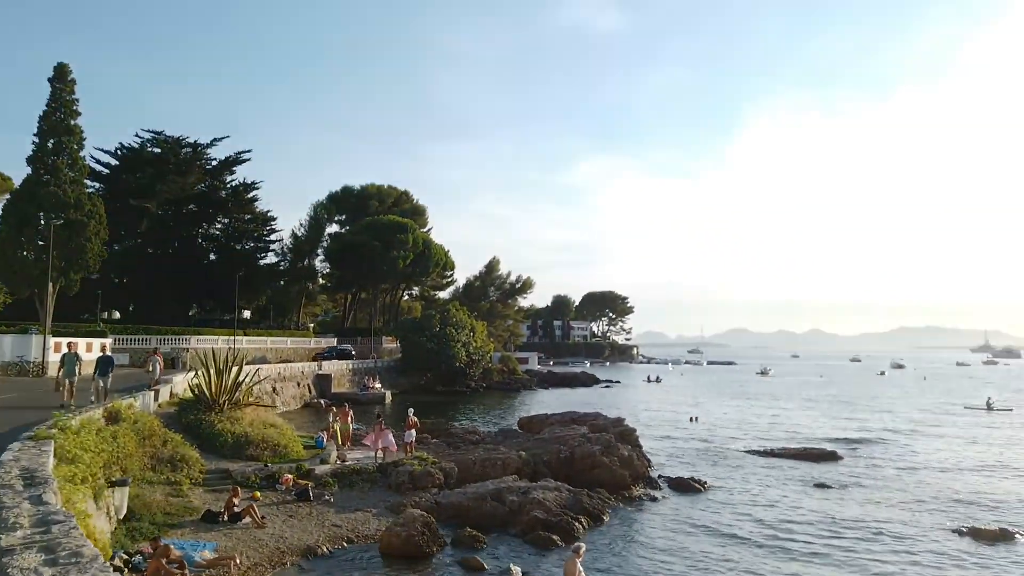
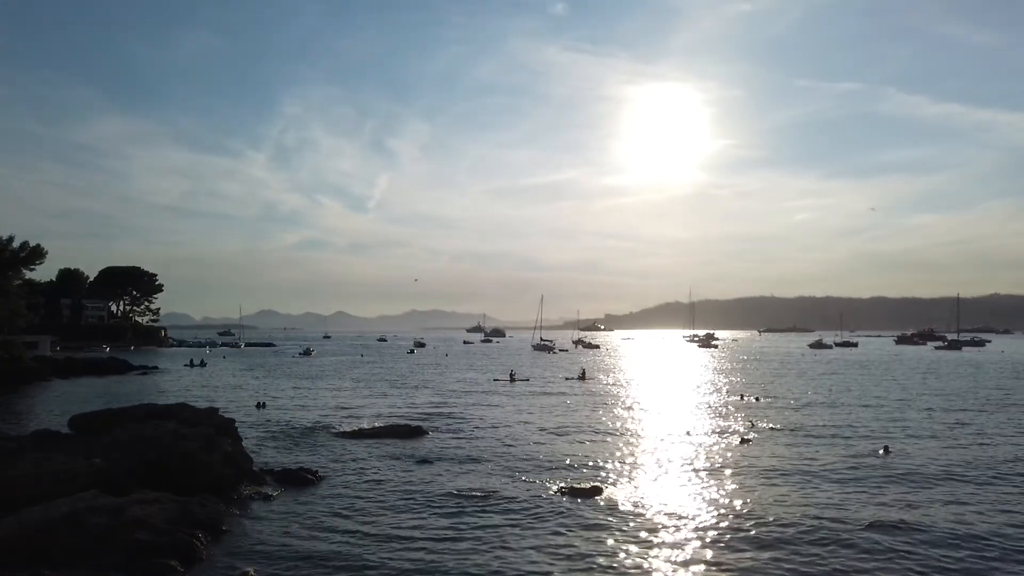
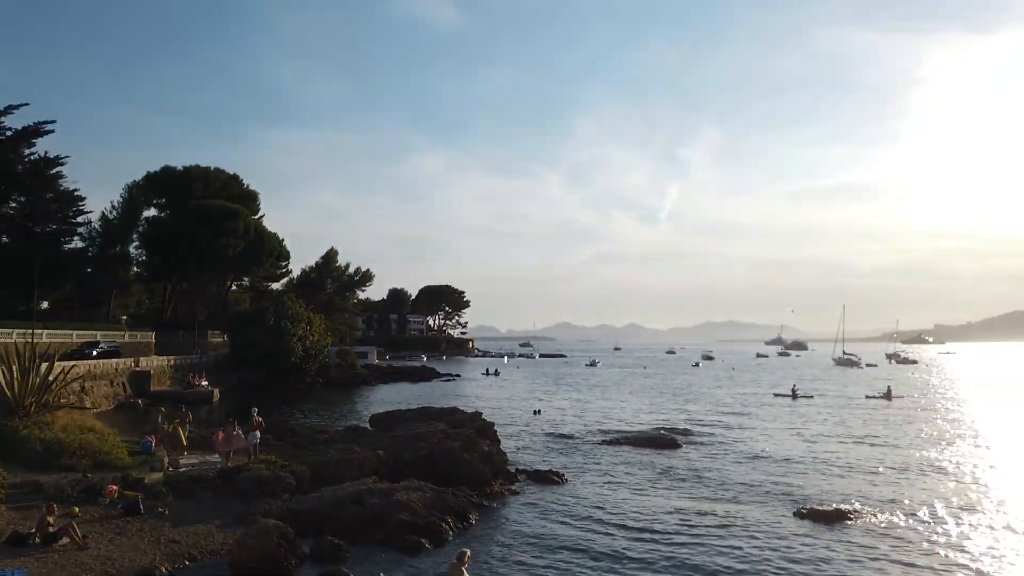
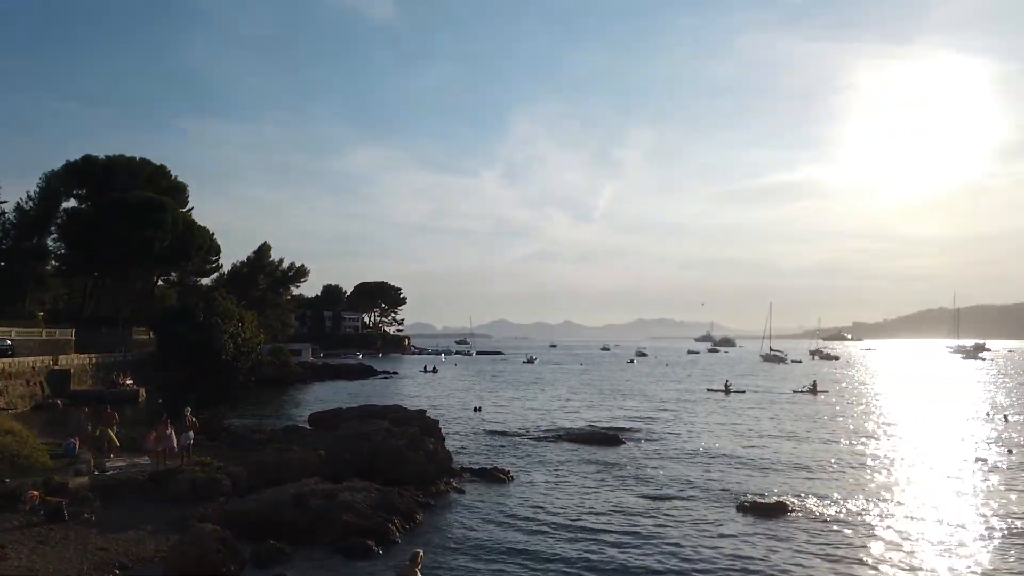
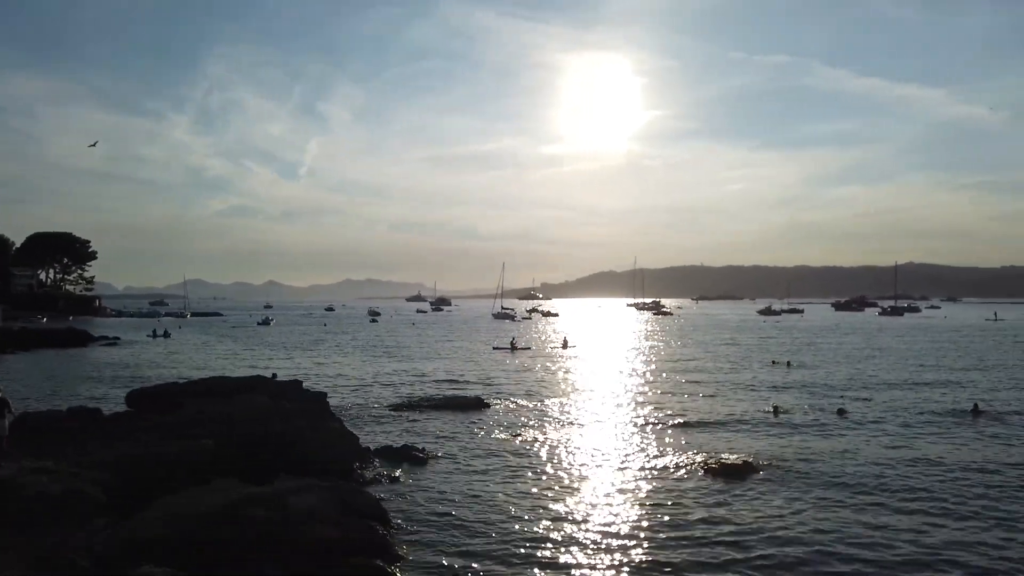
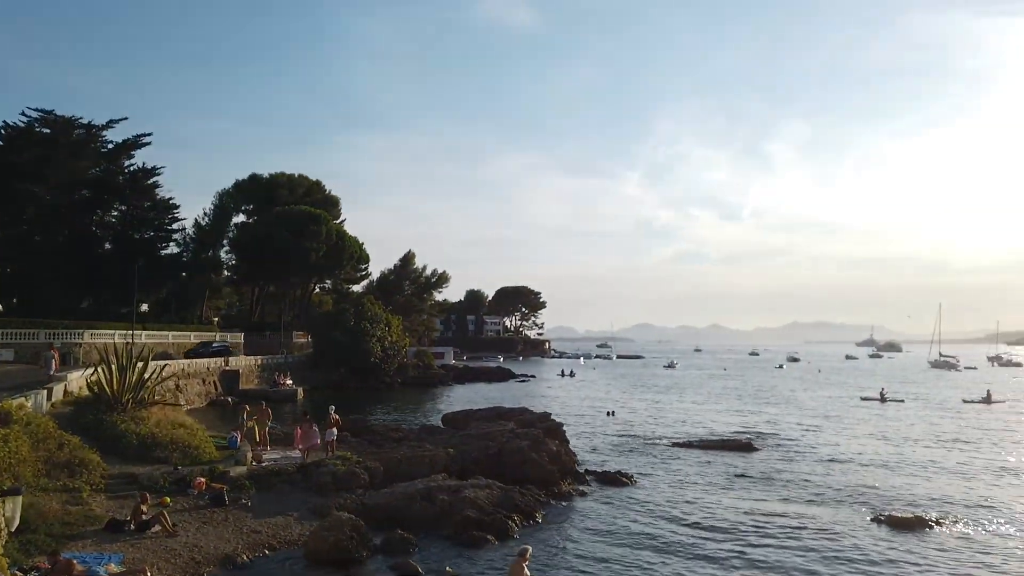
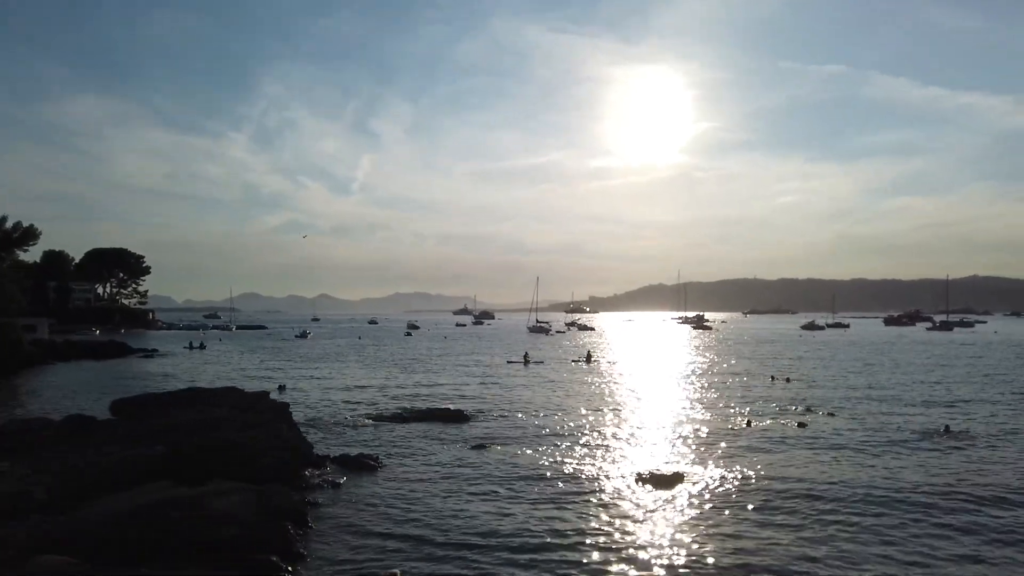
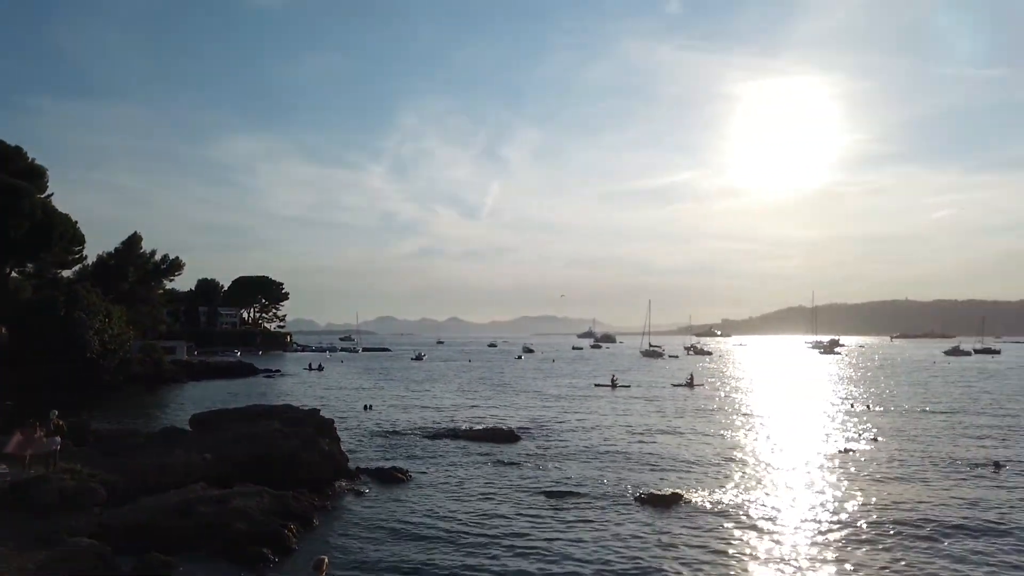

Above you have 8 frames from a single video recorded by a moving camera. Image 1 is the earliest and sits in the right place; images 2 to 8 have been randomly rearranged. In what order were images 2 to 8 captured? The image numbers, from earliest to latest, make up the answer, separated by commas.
6, 3, 4, 8, 2, 7, 5
